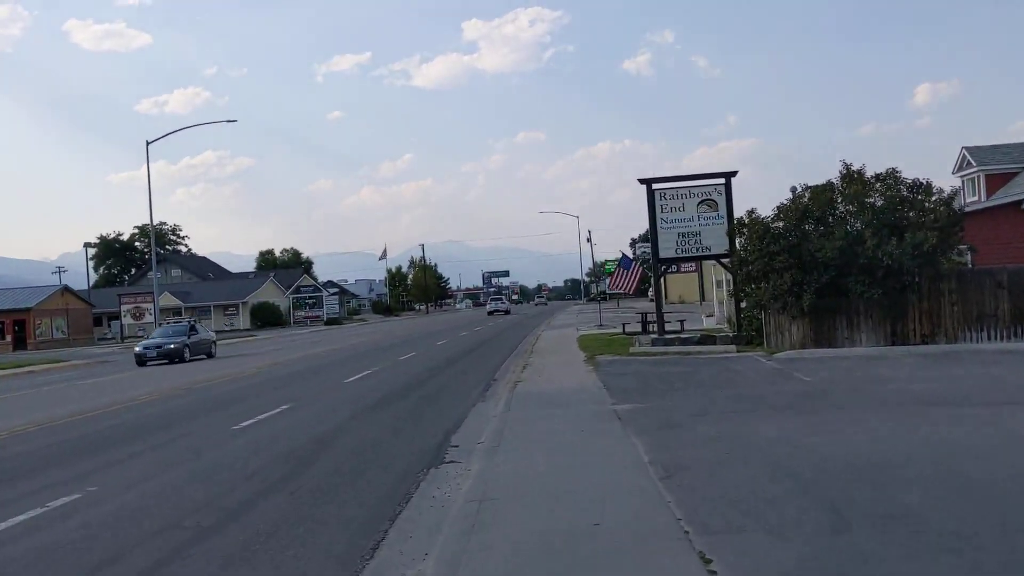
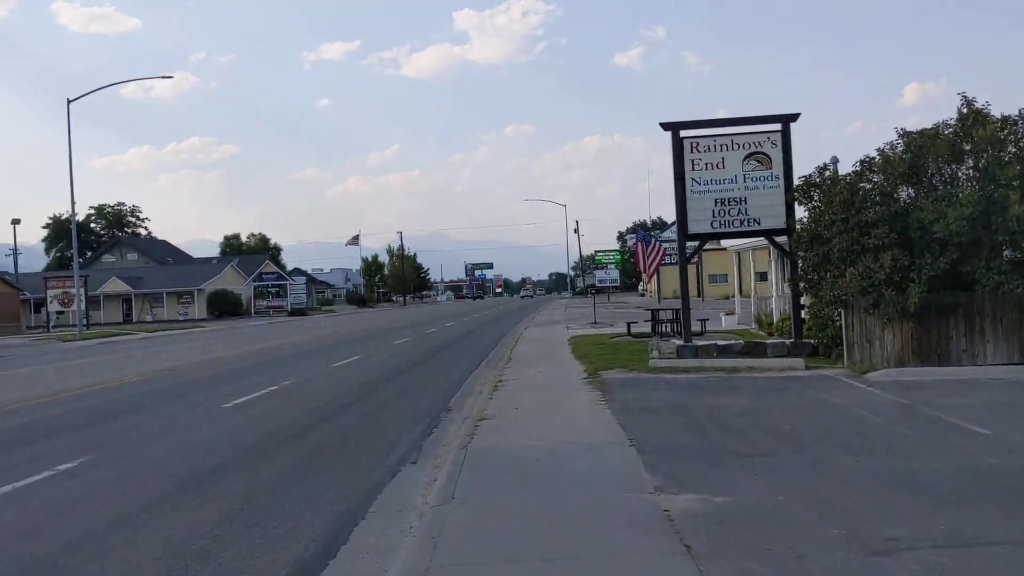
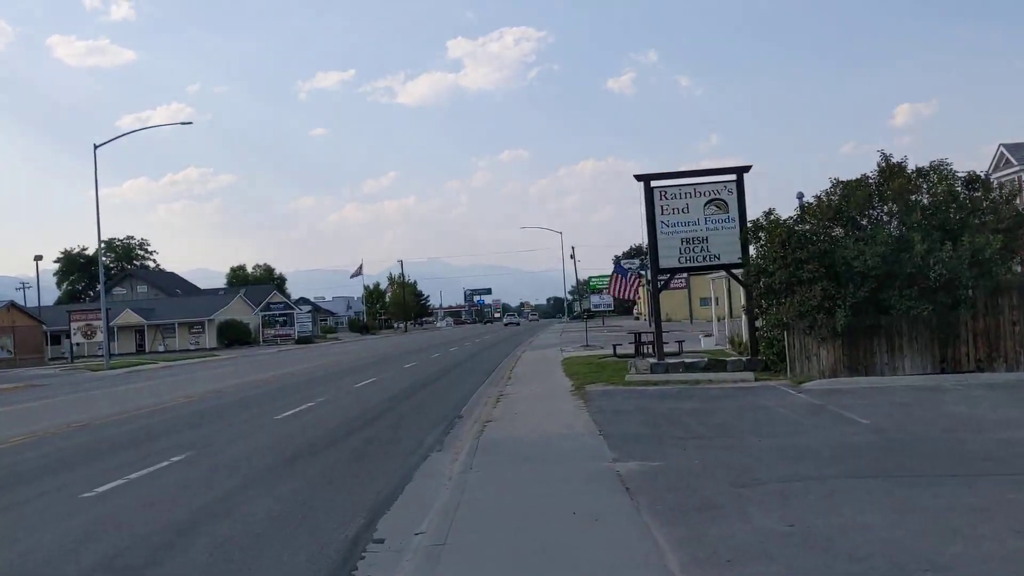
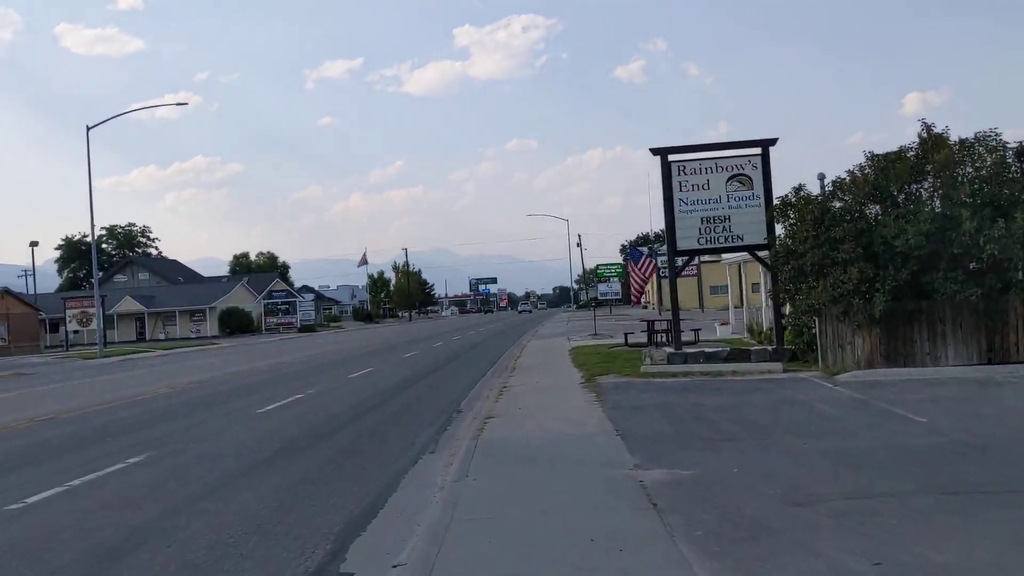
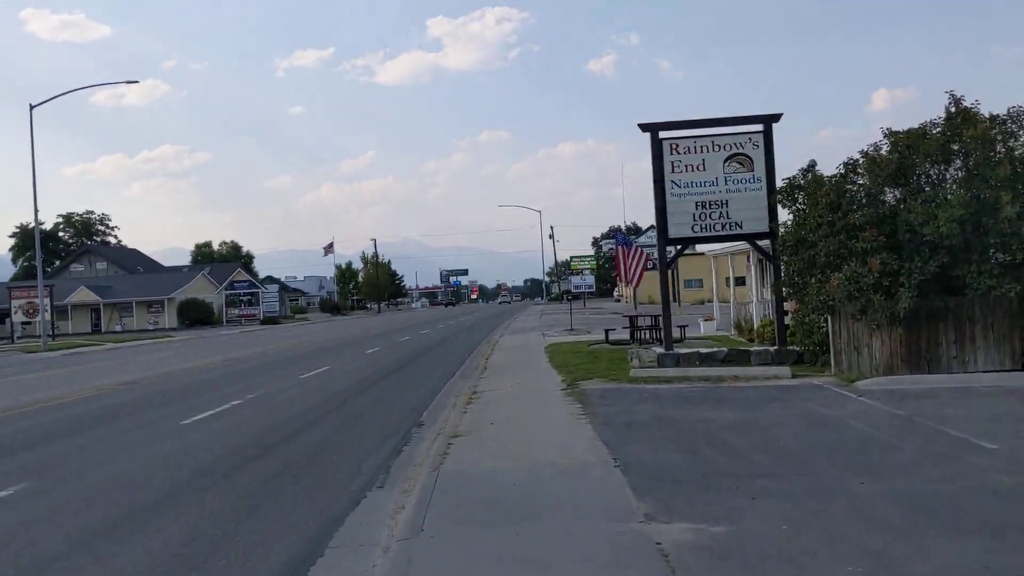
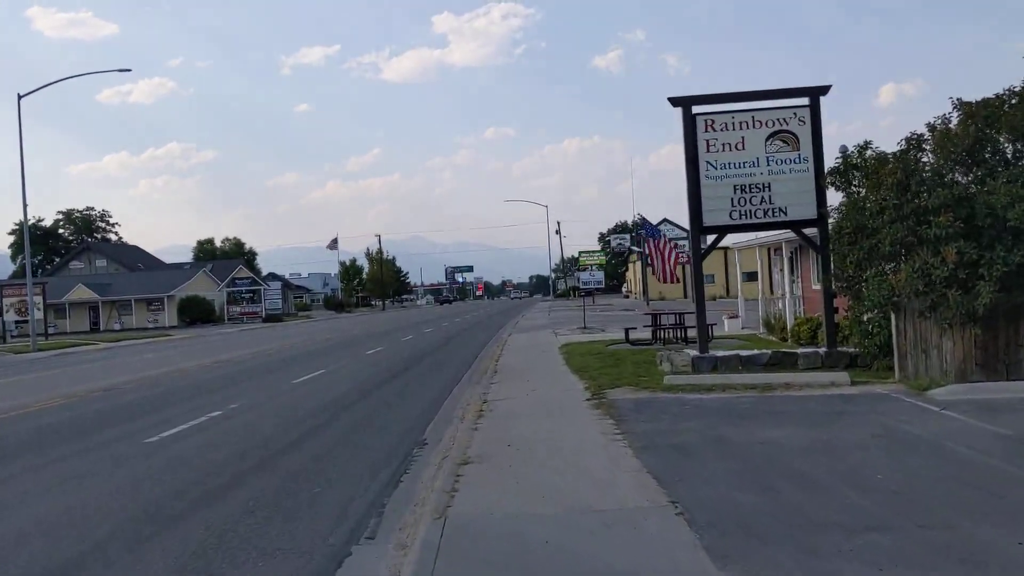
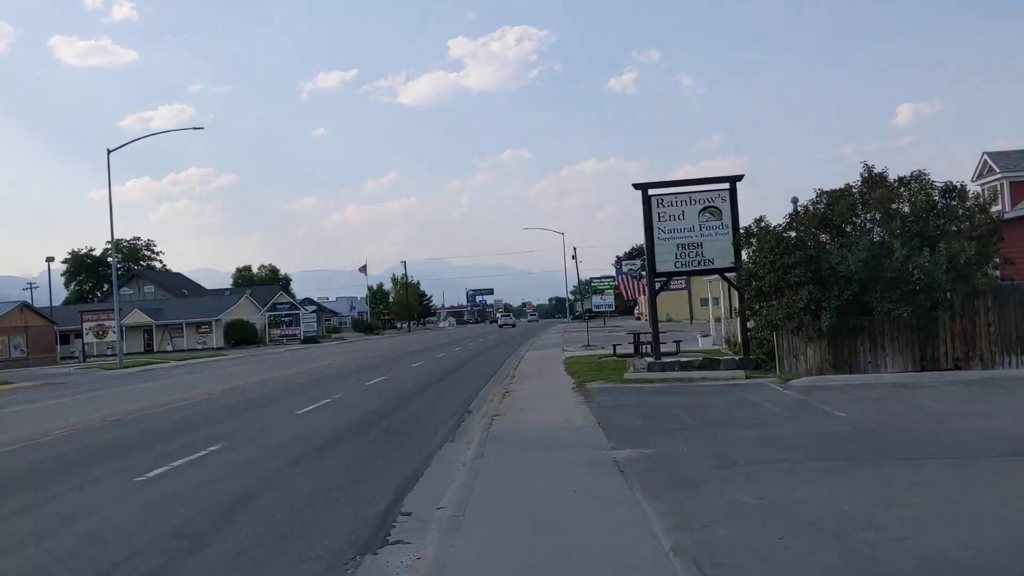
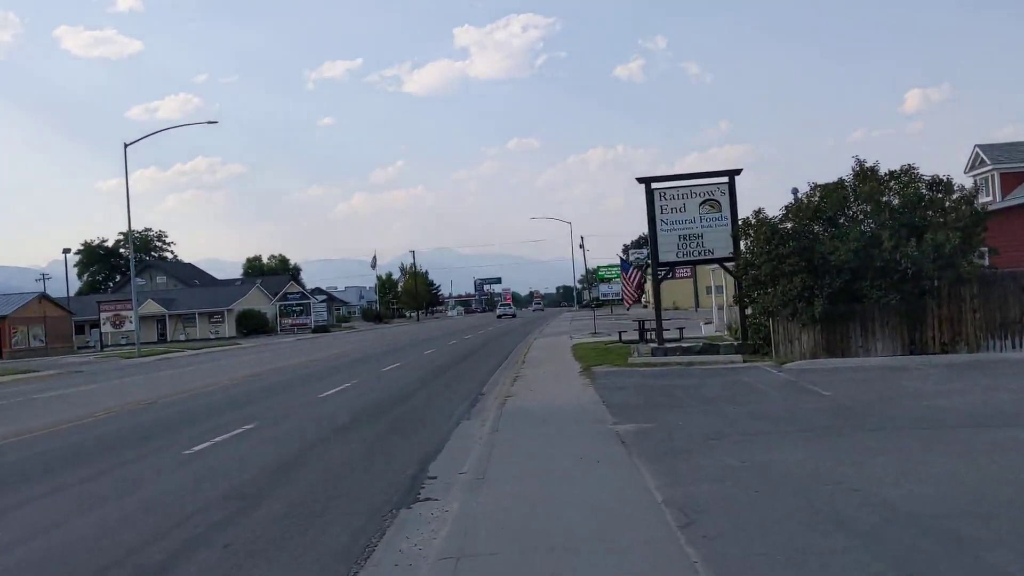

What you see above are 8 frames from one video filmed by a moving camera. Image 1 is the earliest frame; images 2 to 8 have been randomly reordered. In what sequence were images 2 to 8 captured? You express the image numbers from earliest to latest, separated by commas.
8, 7, 3, 4, 2, 5, 6
